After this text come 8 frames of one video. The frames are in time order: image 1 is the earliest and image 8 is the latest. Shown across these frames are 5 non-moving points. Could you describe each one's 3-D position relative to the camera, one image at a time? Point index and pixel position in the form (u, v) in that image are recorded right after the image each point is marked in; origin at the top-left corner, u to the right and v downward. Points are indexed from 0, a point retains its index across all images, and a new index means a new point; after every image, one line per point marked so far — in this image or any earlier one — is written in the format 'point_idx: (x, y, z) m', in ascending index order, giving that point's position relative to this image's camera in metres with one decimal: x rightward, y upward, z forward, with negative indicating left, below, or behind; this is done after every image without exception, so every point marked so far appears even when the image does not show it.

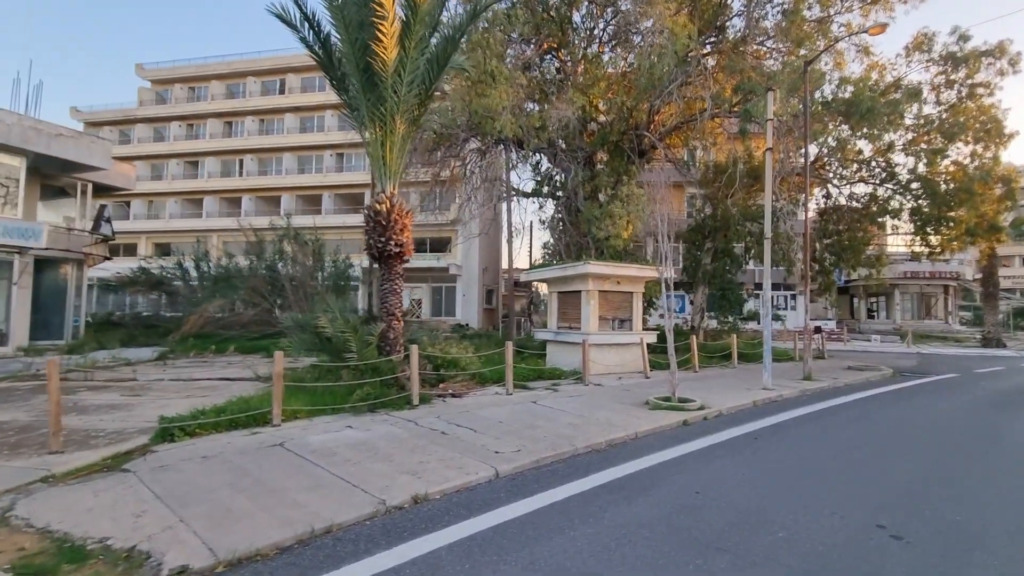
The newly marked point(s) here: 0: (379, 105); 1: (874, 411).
0: (-3.0, +4.1, +11.0) m
1: (+7.6, -2.6, +10.3) m
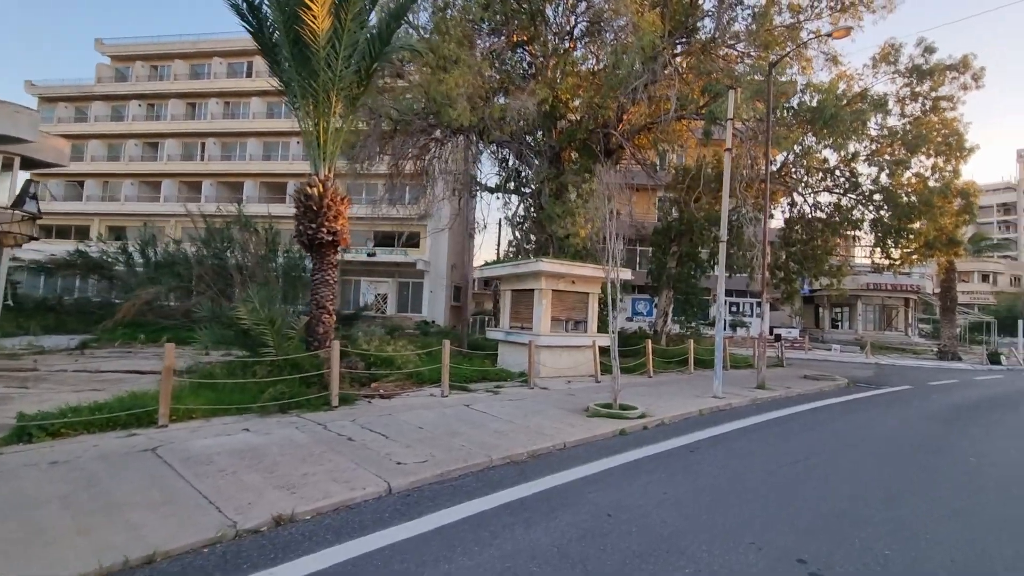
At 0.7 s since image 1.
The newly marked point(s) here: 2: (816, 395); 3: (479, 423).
0: (-4.2, +4.3, +10.1) m
1: (+6.3, -2.8, +9.9) m
2: (+8.9, -3.1, +14.4) m
3: (-0.6, -2.3, +8.2) m
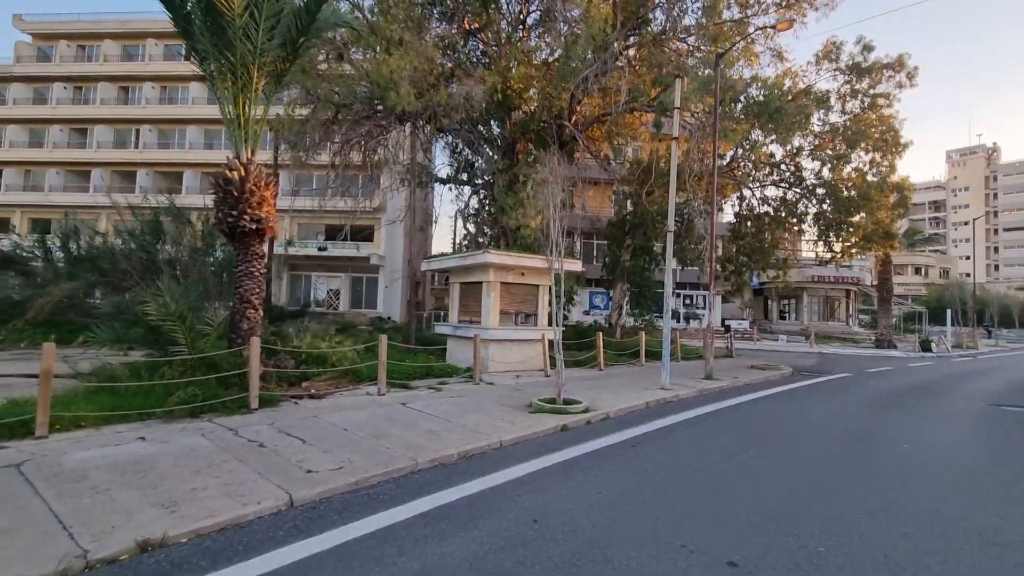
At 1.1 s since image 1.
0: (-5.3, +4.4, +9.3) m
1: (+5.1, -2.5, +9.9) m
2: (+7.4, -2.9, +14.6) m
3: (-1.6, -2.1, +7.7) m
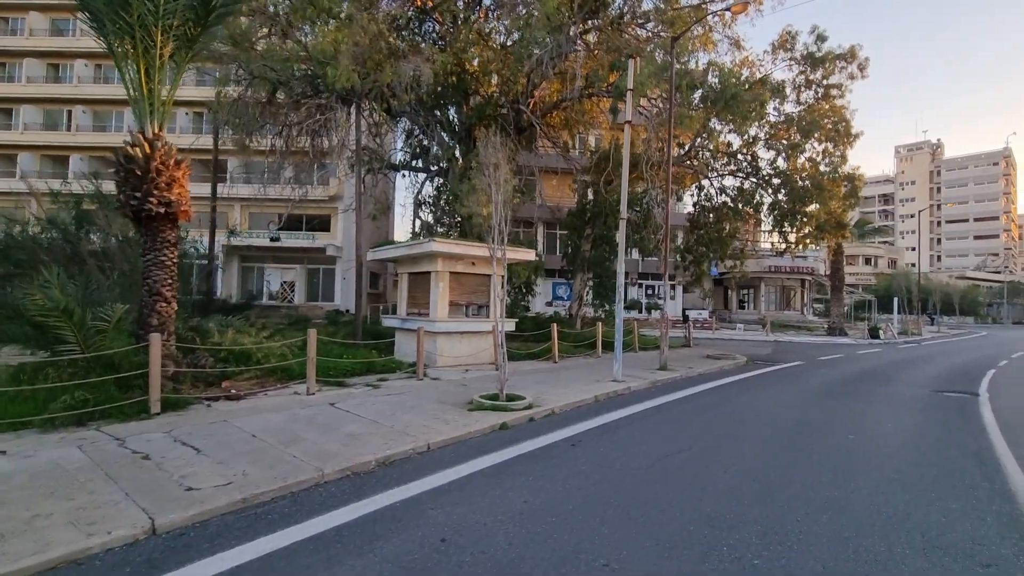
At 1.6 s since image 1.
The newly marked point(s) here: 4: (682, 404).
0: (-6.4, +4.6, +8.2) m
1: (+4.0, -2.3, +9.6) m
2: (+6.0, -2.5, +14.4) m
3: (-2.5, -2.0, +7.0) m
4: (+3.4, -2.3, +9.8) m
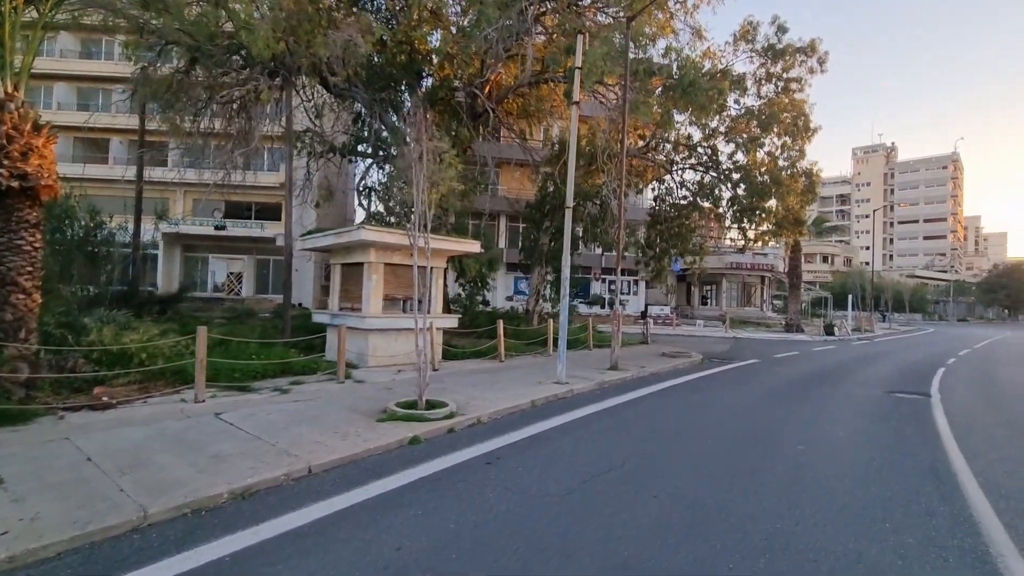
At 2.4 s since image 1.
0: (-7.6, +4.7, +6.8) m
1: (+2.7, -2.2, +8.9) m
2: (+4.4, -2.4, +13.8) m
3: (-3.7, -1.8, +5.9) m
4: (+2.1, -2.2, +9.0) m
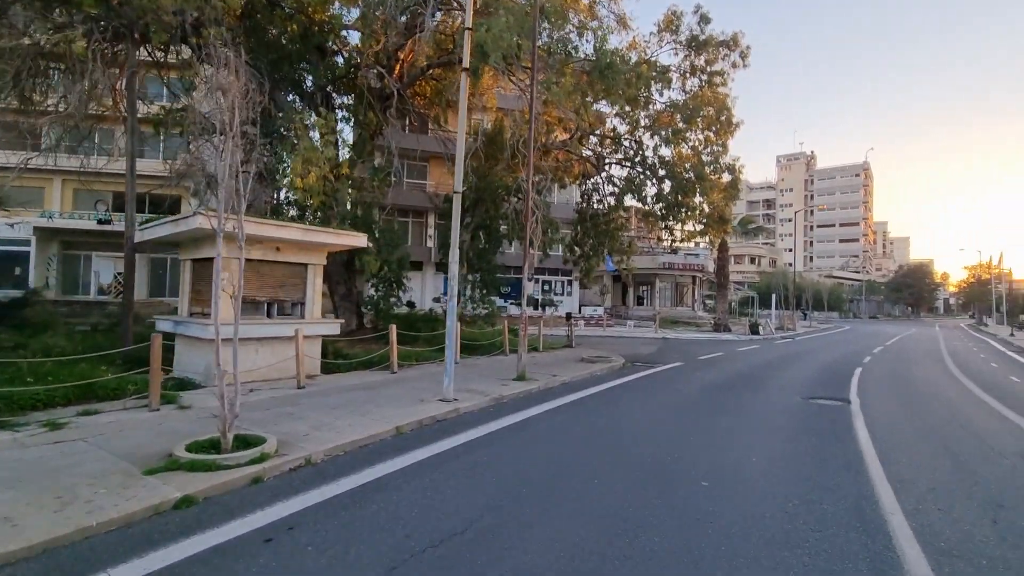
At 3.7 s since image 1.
0: (-9.4, +4.7, +4.2) m
1: (+0.6, -2.2, +7.4) m
2: (+1.8, -2.4, +12.5) m
3: (-5.4, -1.8, +3.7) m
4: (0.0, -2.2, +7.5) m
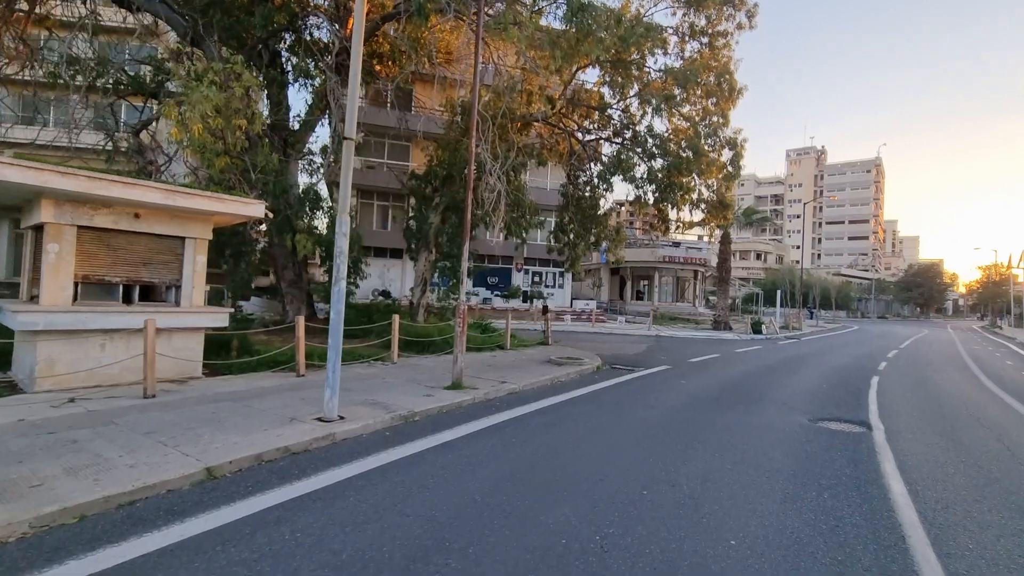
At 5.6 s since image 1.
0: (-10.6, +5.1, +1.8) m
1: (-0.7, -2.0, +5.1) m
2: (+0.5, -2.1, +10.1) m
3: (-6.7, -1.6, +1.4) m
4: (-1.3, -2.0, +5.1) m
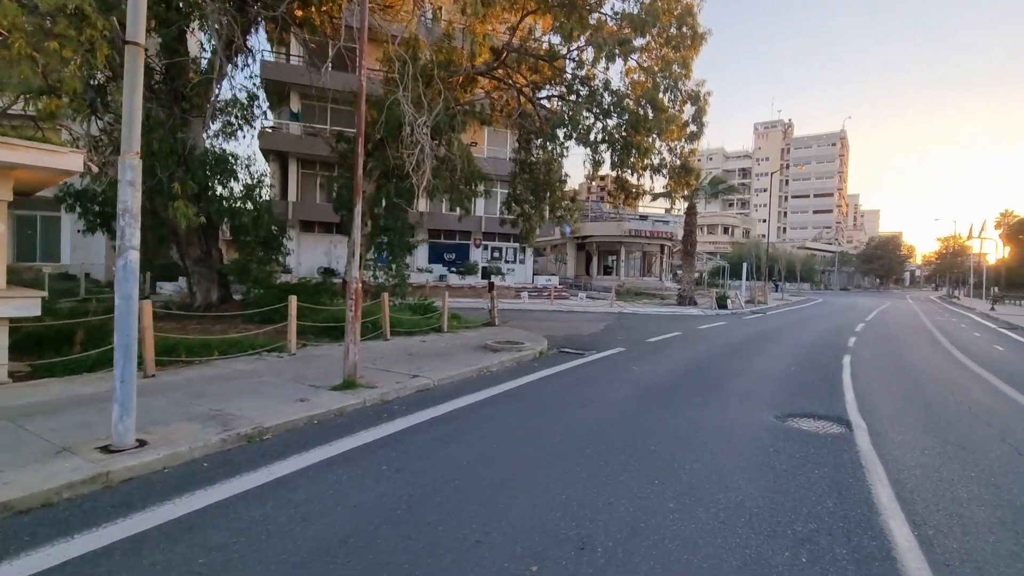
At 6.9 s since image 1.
0: (-11.7, +5.0, -0.8) m
1: (-1.9, -1.8, +3.2) m
2: (-1.0, -1.7, +8.3) m
3: (-7.7, -1.6, -0.7) m
4: (-2.5, -1.8, +3.2) m
